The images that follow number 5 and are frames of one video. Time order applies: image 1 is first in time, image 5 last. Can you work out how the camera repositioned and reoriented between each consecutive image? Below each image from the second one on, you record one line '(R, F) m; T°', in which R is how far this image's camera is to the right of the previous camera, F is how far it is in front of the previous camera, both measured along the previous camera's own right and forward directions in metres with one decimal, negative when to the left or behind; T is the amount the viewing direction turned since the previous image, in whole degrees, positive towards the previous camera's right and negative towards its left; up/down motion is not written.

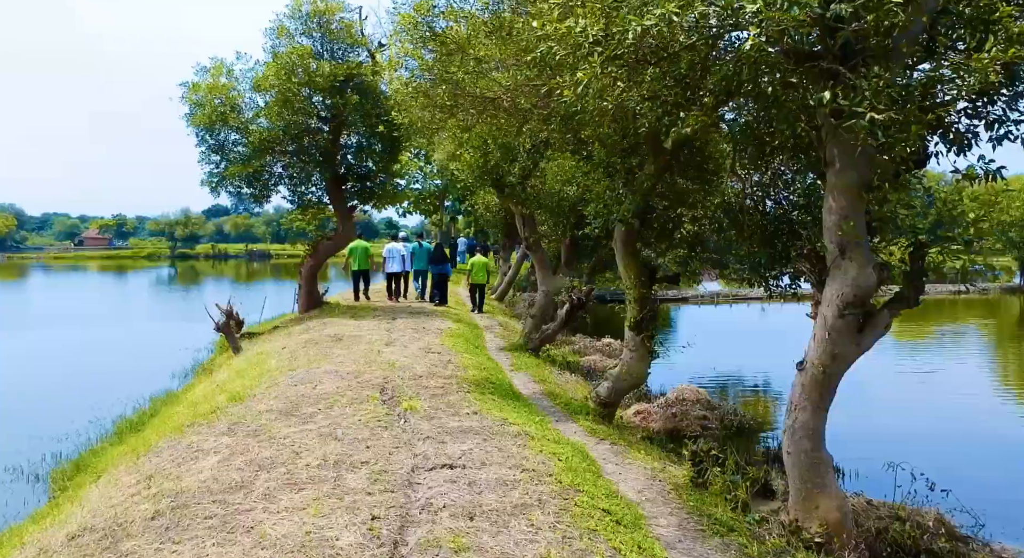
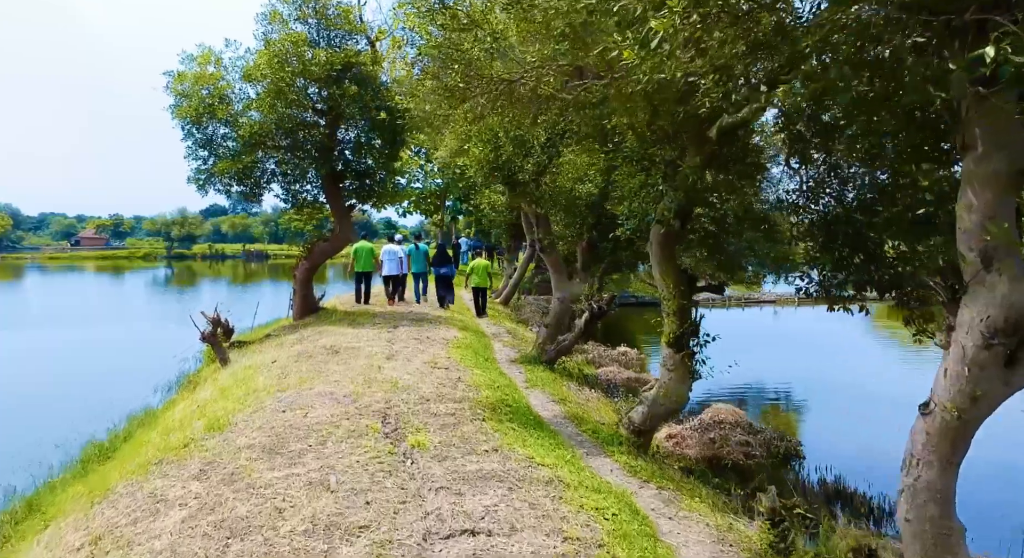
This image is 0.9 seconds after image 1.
(-0.3, +1.6) m; 0°
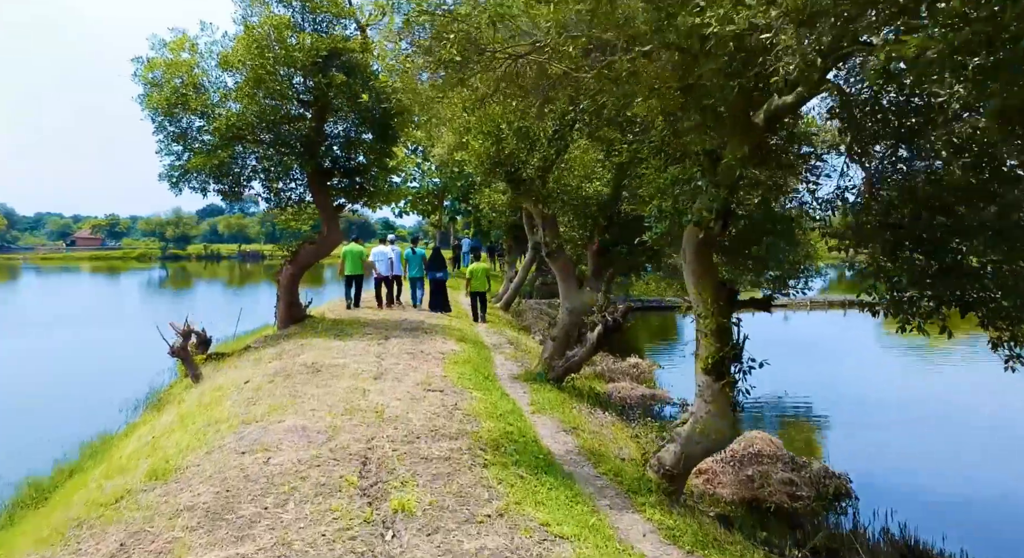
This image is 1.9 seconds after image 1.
(-0.1, +1.8) m; 0°
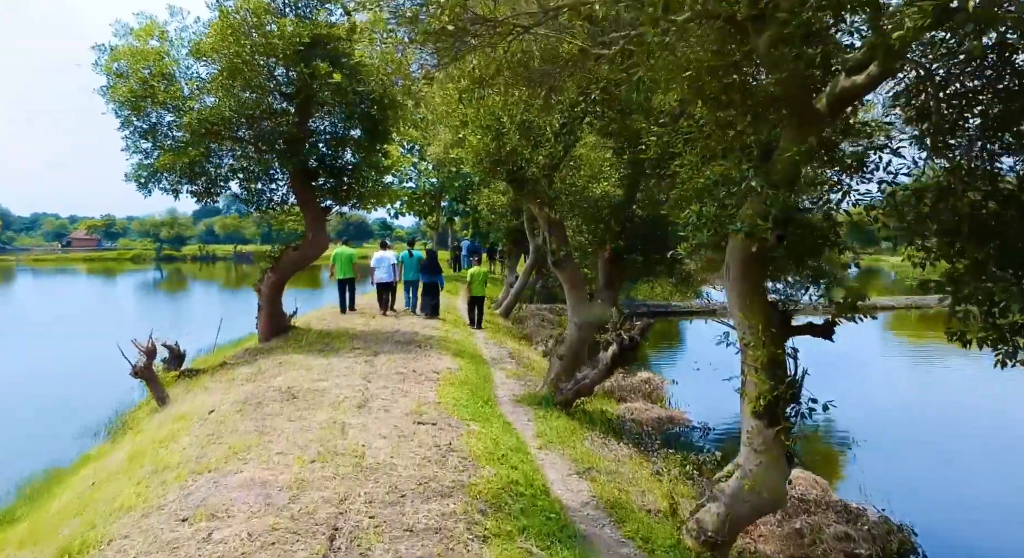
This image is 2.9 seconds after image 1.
(-0.1, +1.7) m; 0°
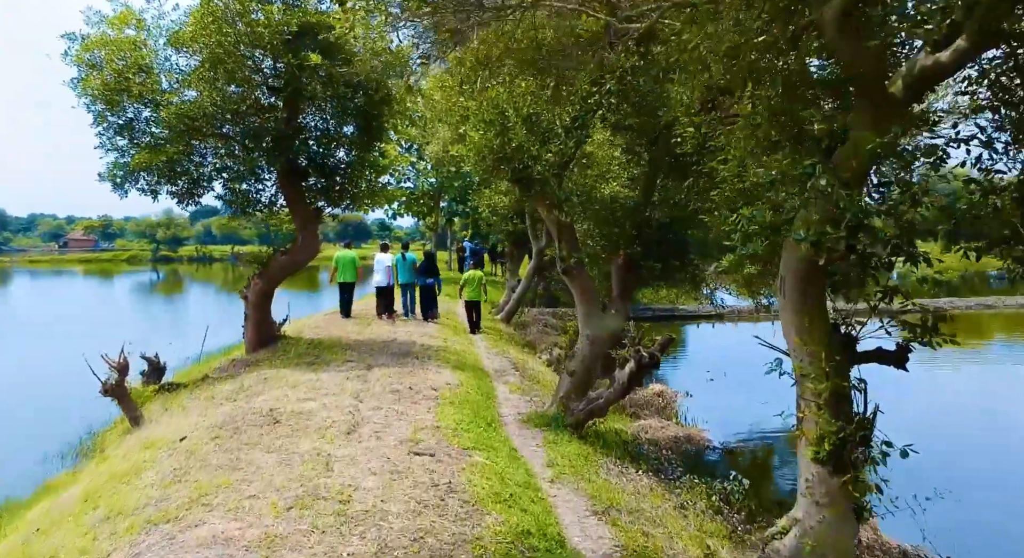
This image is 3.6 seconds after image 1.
(-0.1, +1.2) m; 0°
